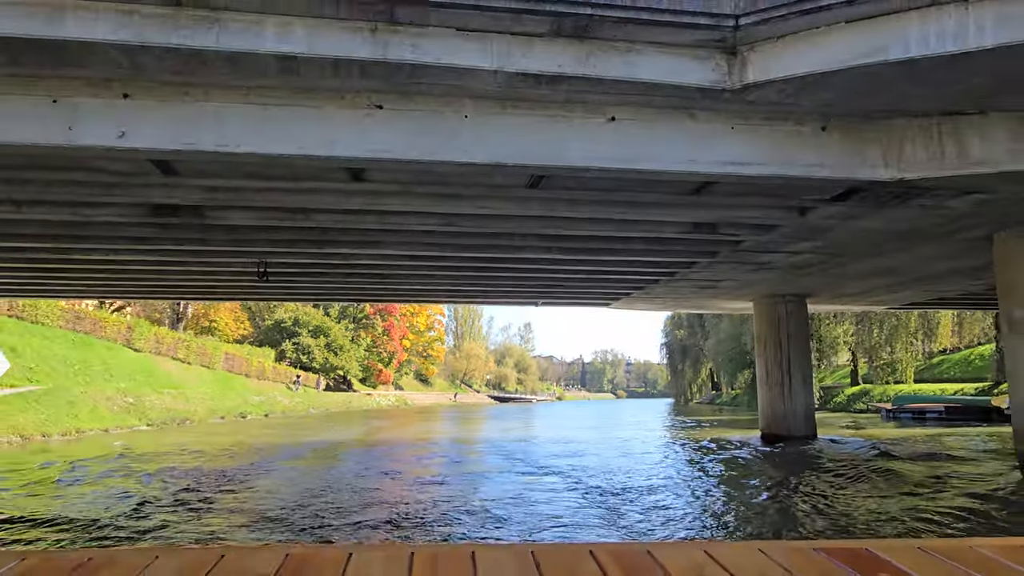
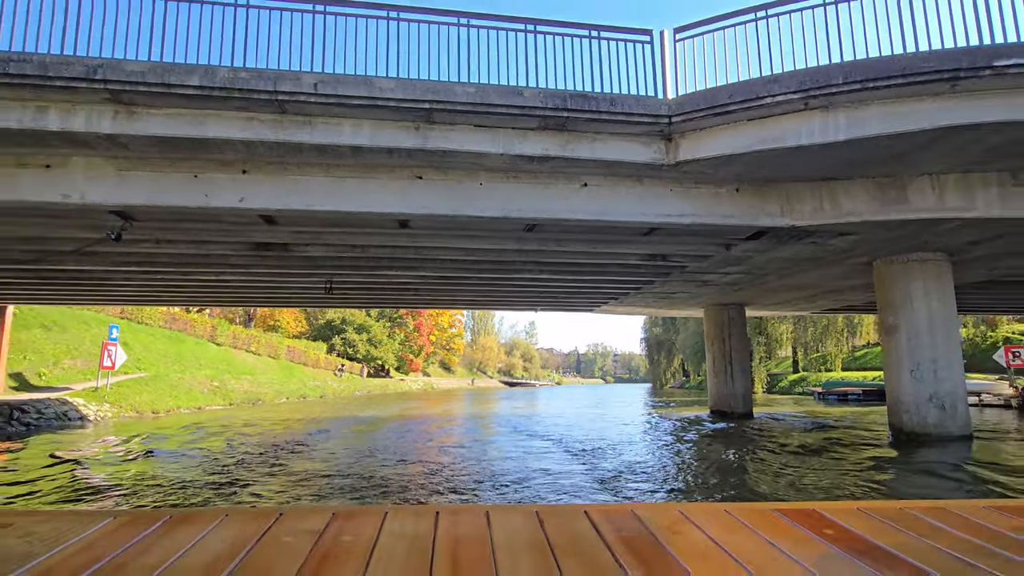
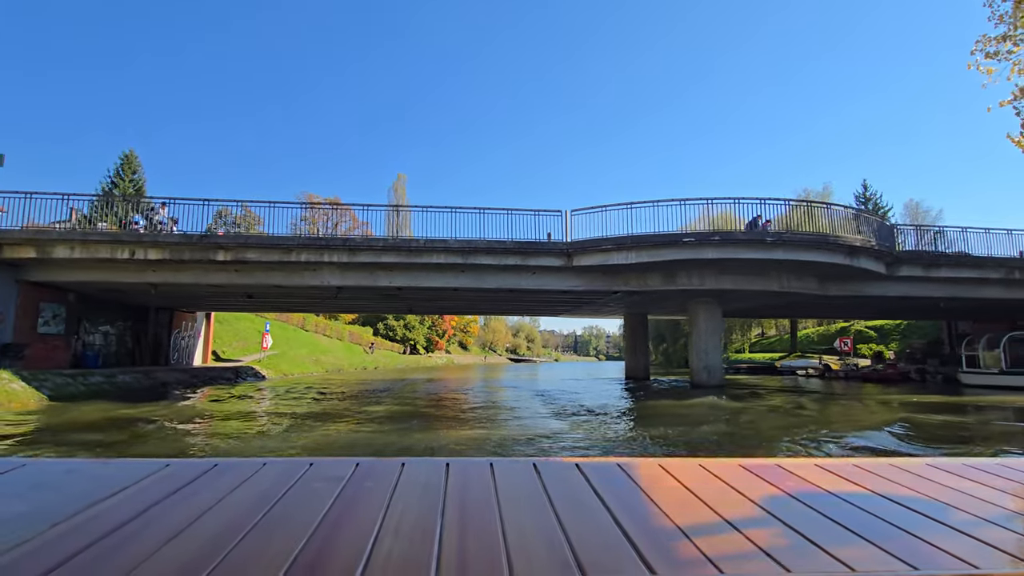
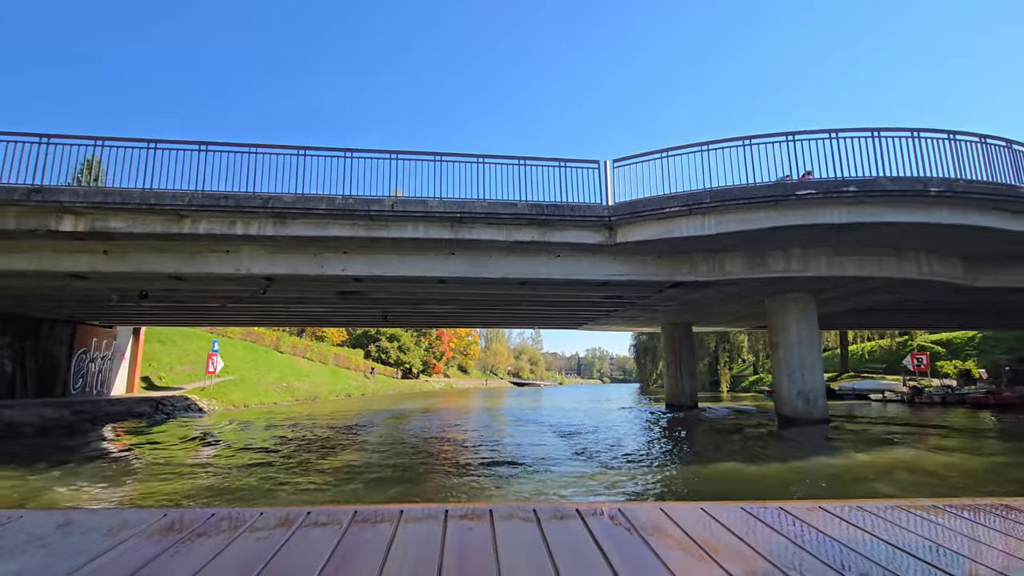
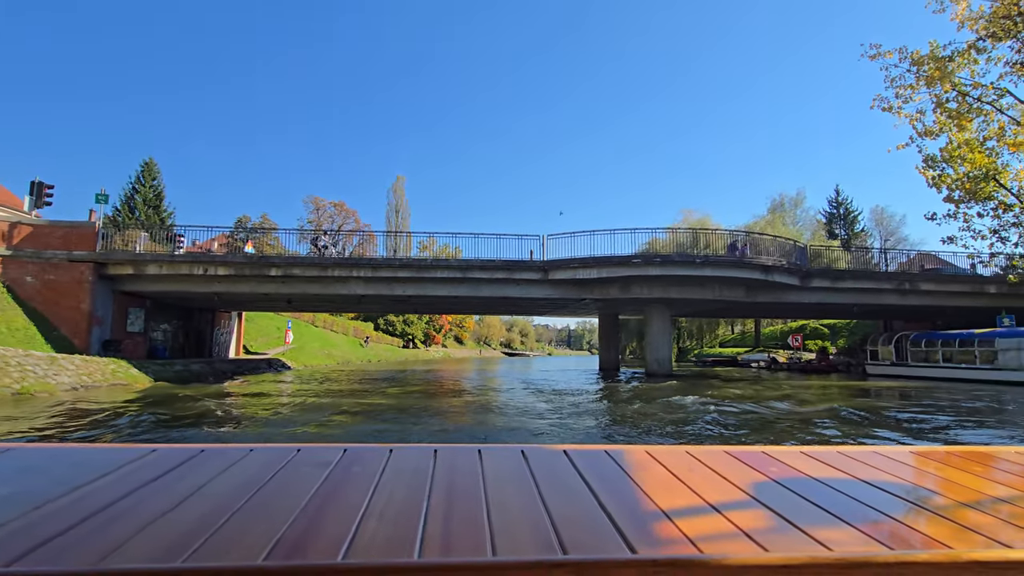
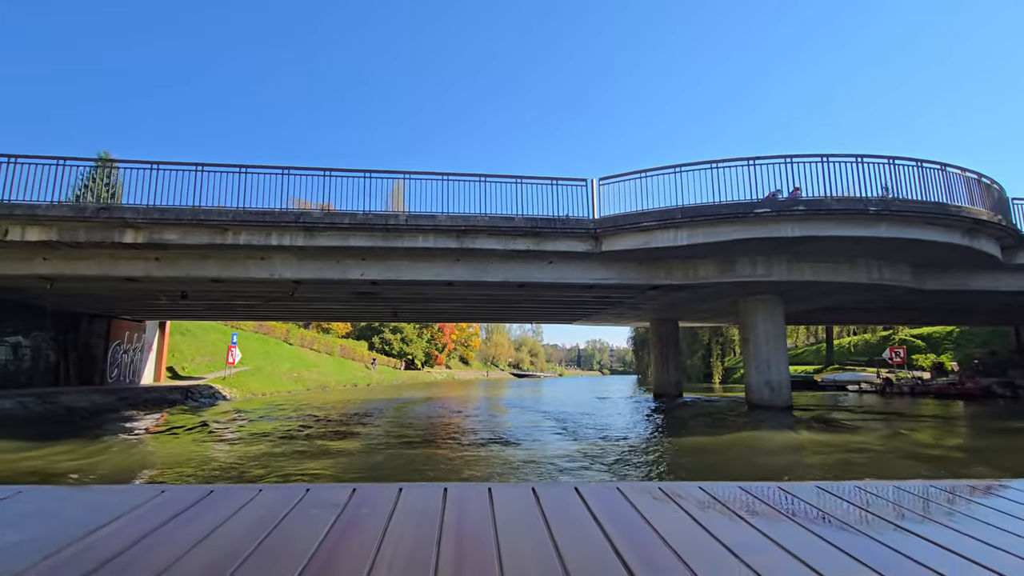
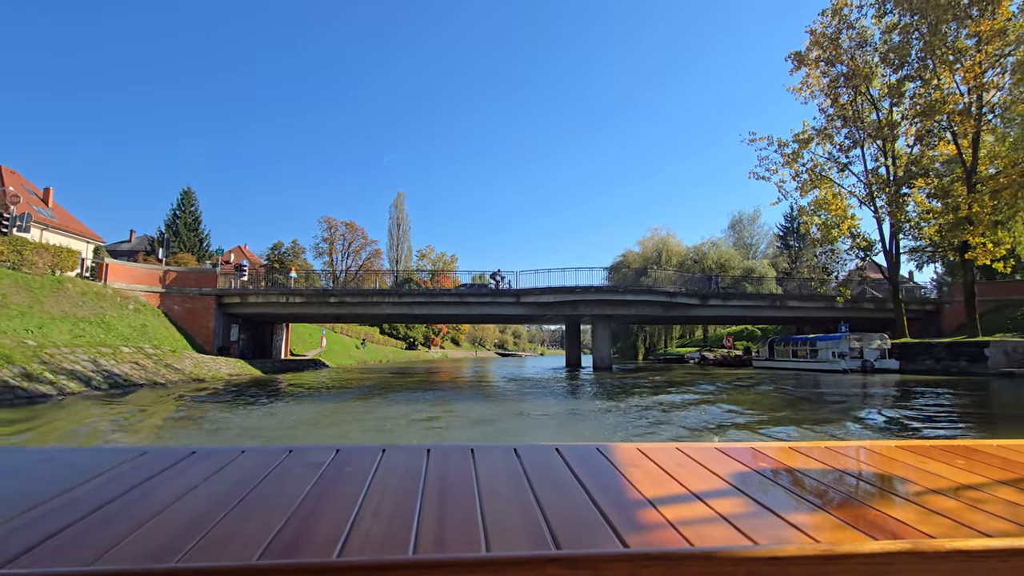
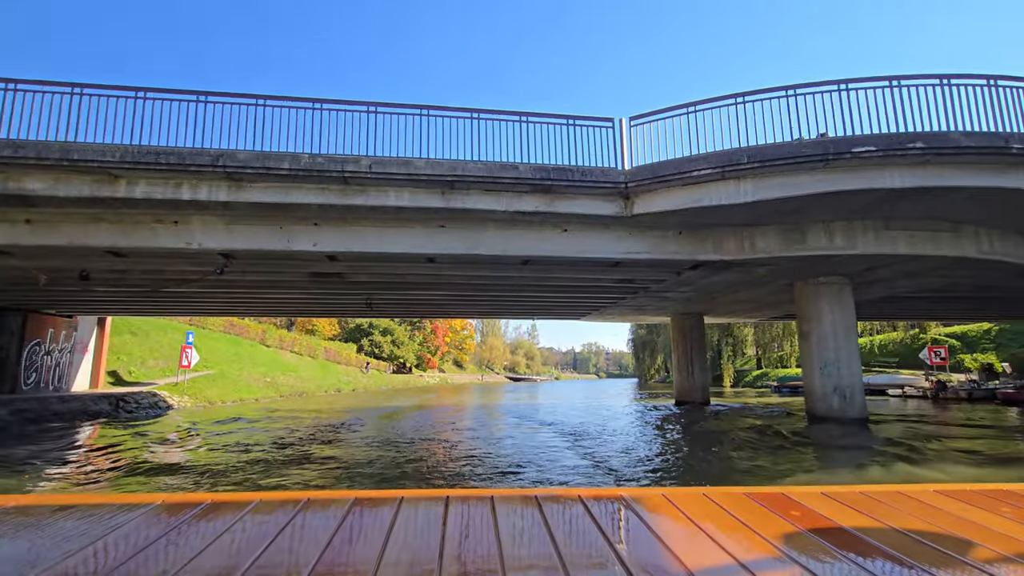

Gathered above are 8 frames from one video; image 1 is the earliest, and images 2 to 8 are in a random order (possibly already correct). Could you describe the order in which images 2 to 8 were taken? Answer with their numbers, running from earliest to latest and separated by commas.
2, 8, 4, 6, 3, 5, 7
